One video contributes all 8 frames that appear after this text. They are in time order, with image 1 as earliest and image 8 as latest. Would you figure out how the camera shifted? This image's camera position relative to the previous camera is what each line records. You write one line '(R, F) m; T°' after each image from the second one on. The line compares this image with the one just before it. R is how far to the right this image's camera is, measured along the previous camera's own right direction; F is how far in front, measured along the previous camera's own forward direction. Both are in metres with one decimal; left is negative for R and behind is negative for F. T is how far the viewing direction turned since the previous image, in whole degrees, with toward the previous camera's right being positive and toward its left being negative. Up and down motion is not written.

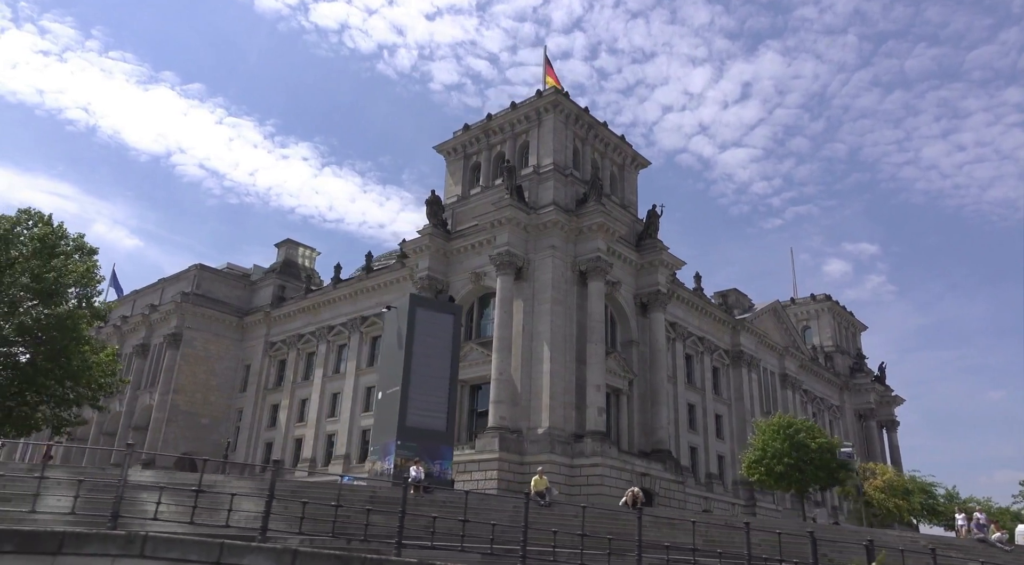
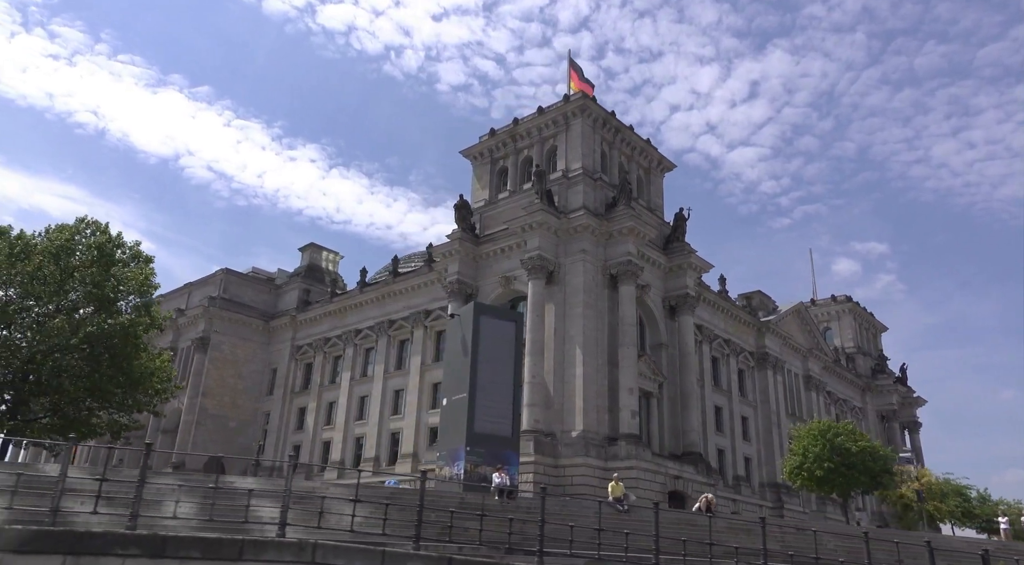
(-1.1, -0.3) m; -1°
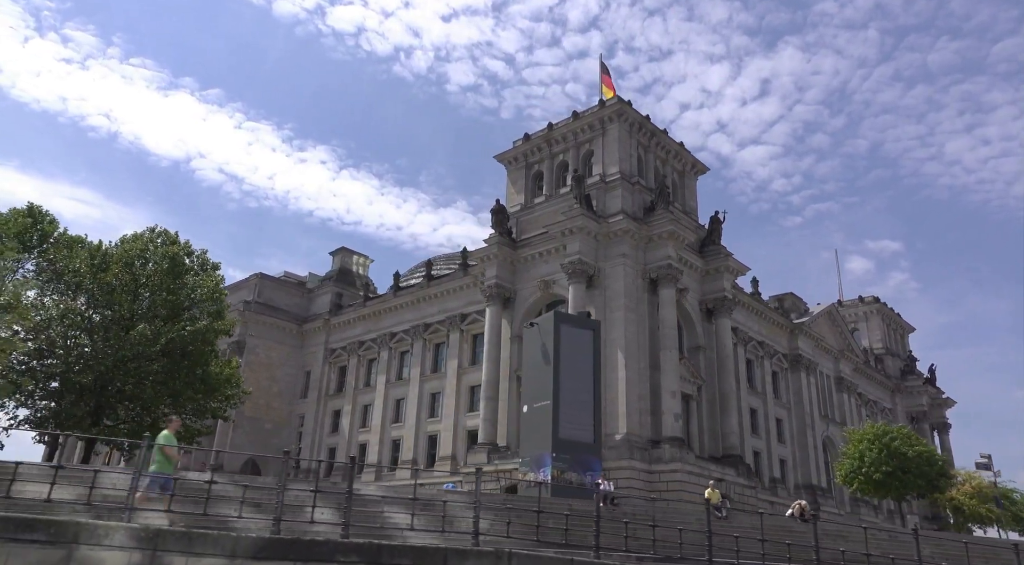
(-1.5, -0.4) m; -1°
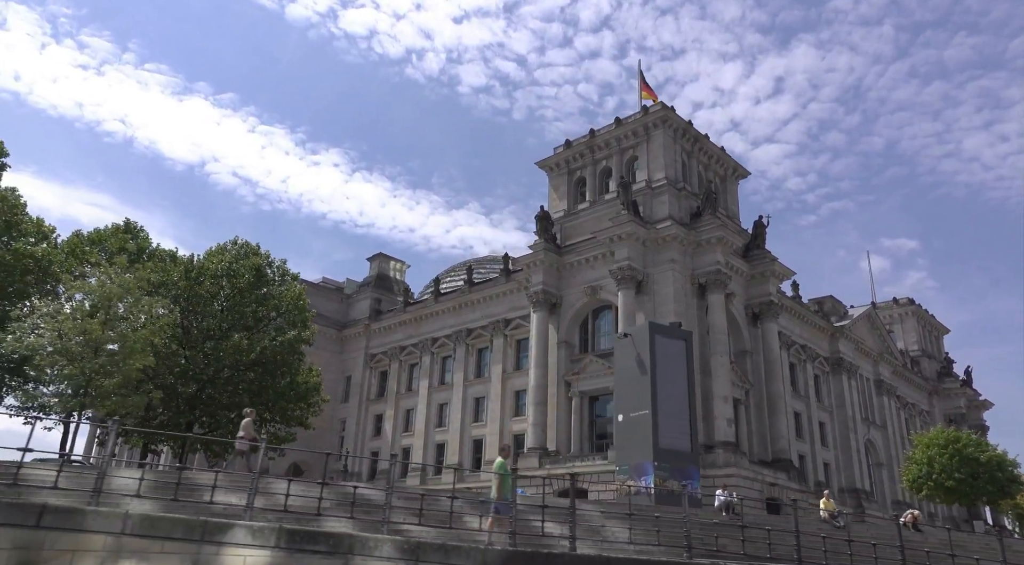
(-1.8, -0.5) m; -1°
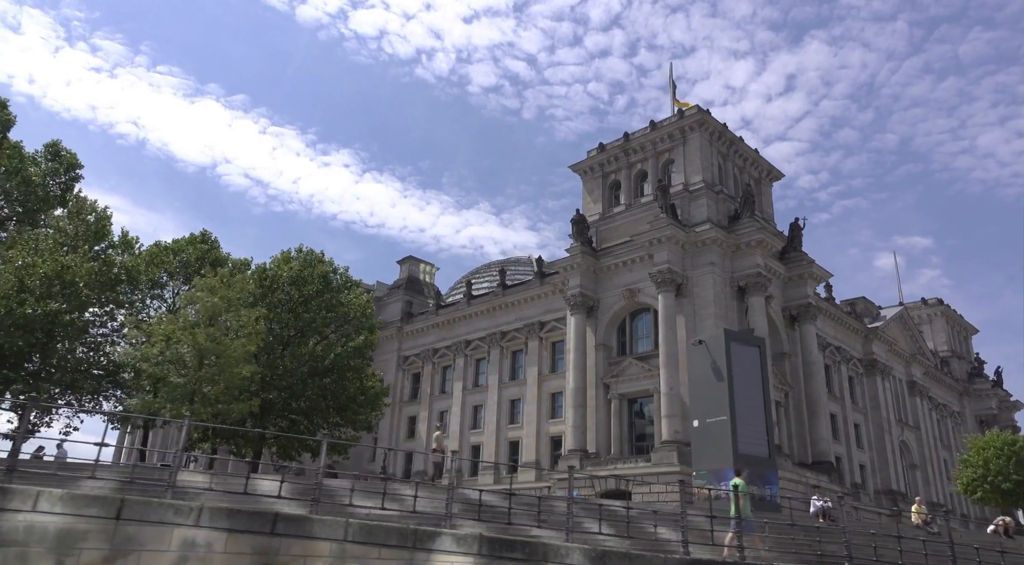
(-1.5, -0.5) m; -1°
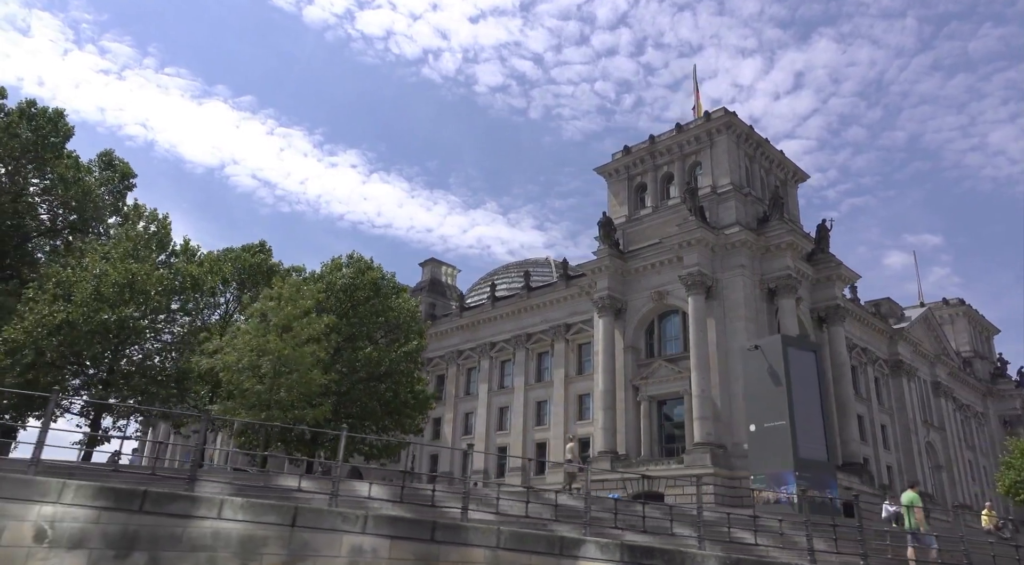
(-1.2, -0.3) m; -1°
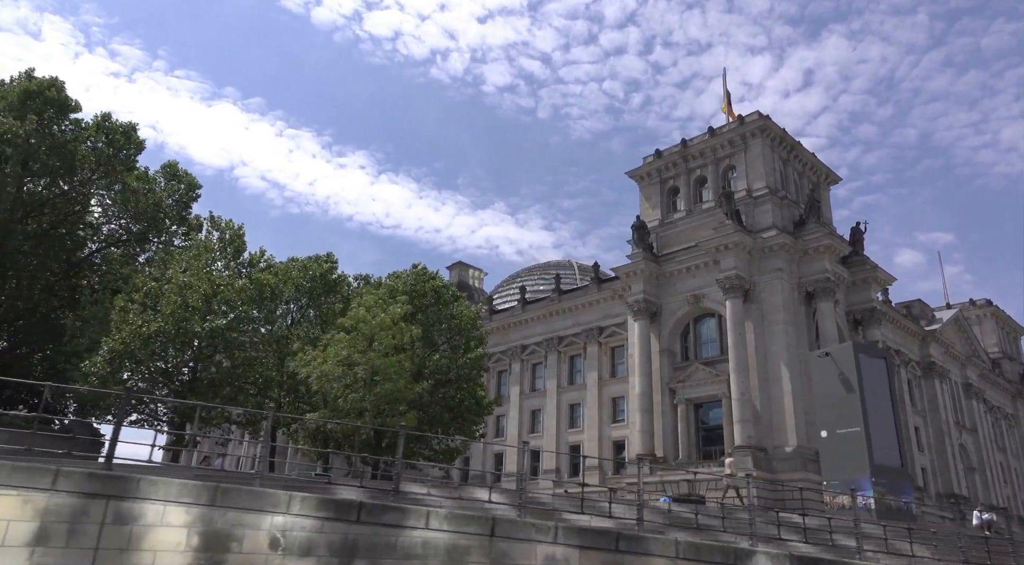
(-1.5, -0.4) m; -1°
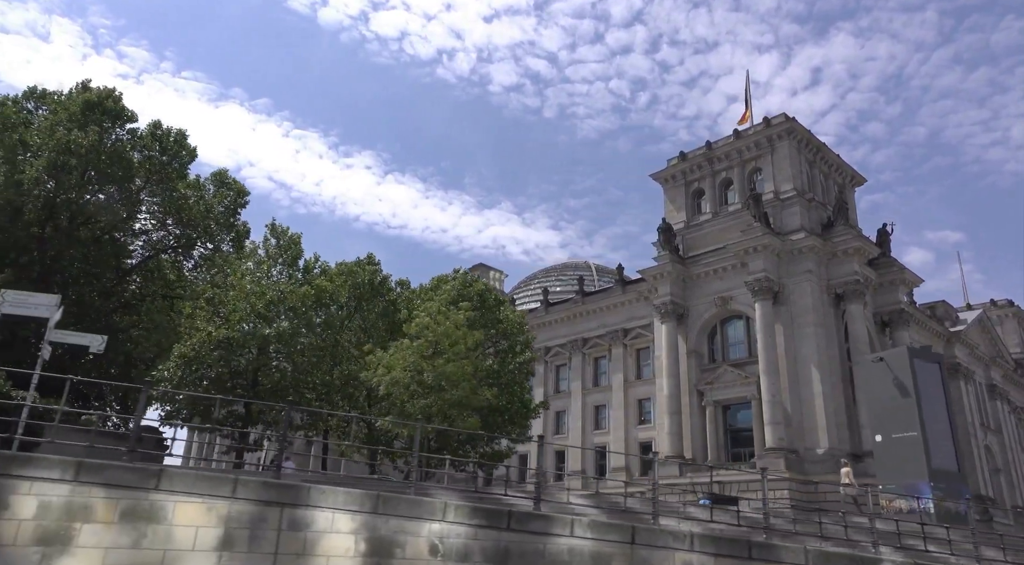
(-1.2, -0.3) m; -1°
